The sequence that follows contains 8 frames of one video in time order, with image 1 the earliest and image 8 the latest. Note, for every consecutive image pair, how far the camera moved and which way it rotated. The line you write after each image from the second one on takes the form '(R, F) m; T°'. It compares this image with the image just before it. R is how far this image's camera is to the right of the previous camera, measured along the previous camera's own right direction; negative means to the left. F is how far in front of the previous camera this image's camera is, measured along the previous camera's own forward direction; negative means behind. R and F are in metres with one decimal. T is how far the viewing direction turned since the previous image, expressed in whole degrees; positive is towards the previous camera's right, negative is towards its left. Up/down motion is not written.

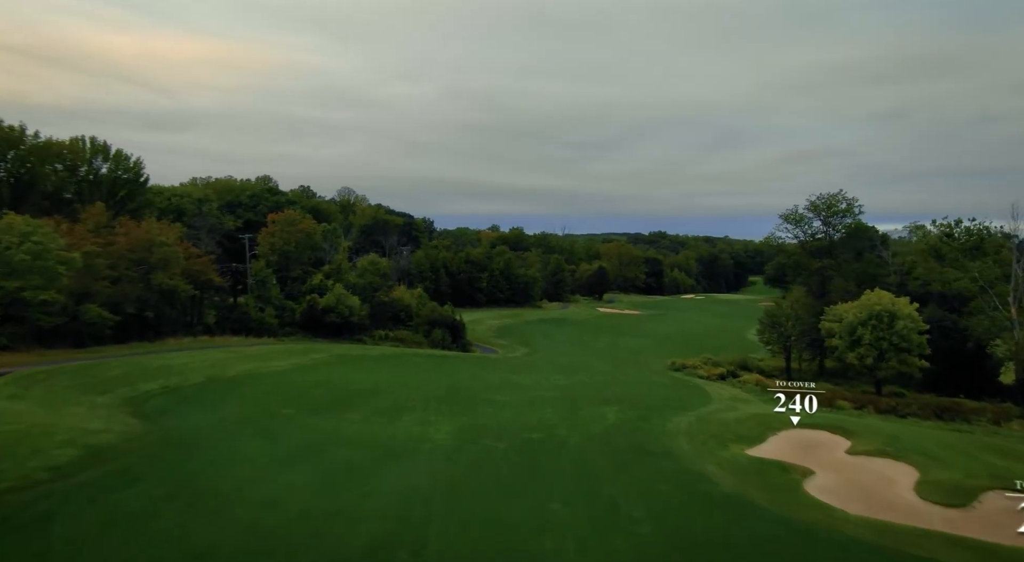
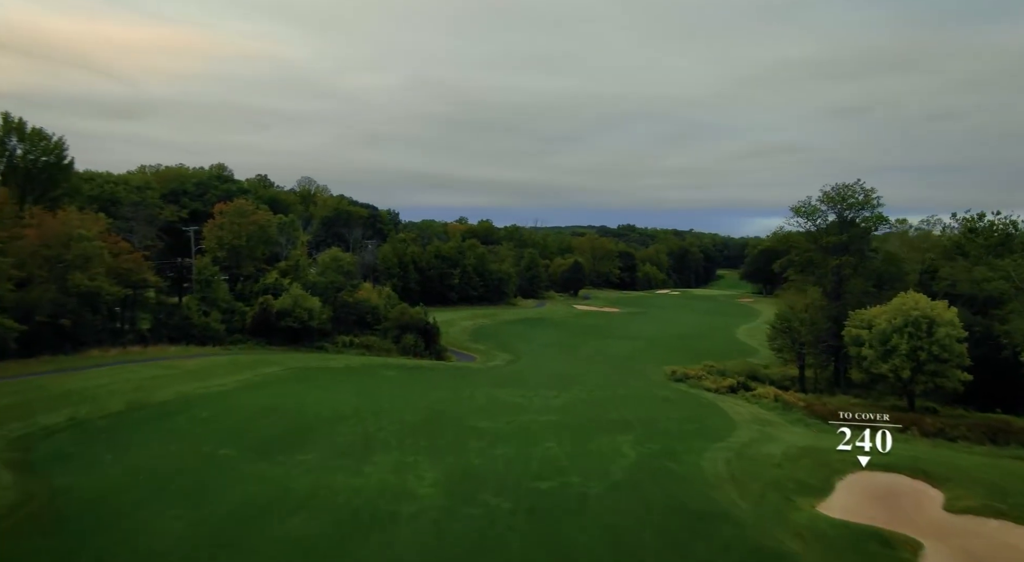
(-1.0, +5.2) m; +3°
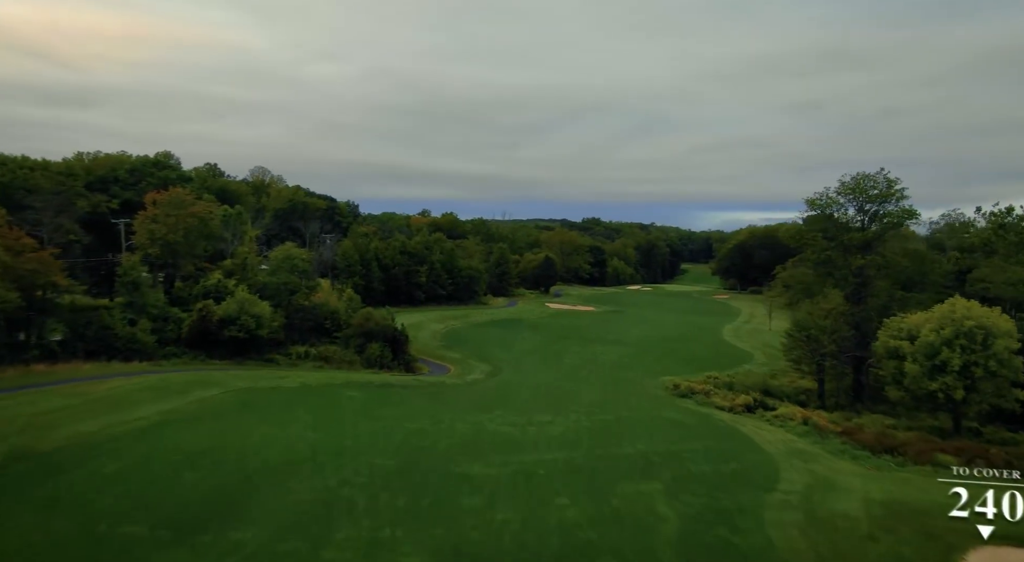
(-1.1, +5.3) m; +3°
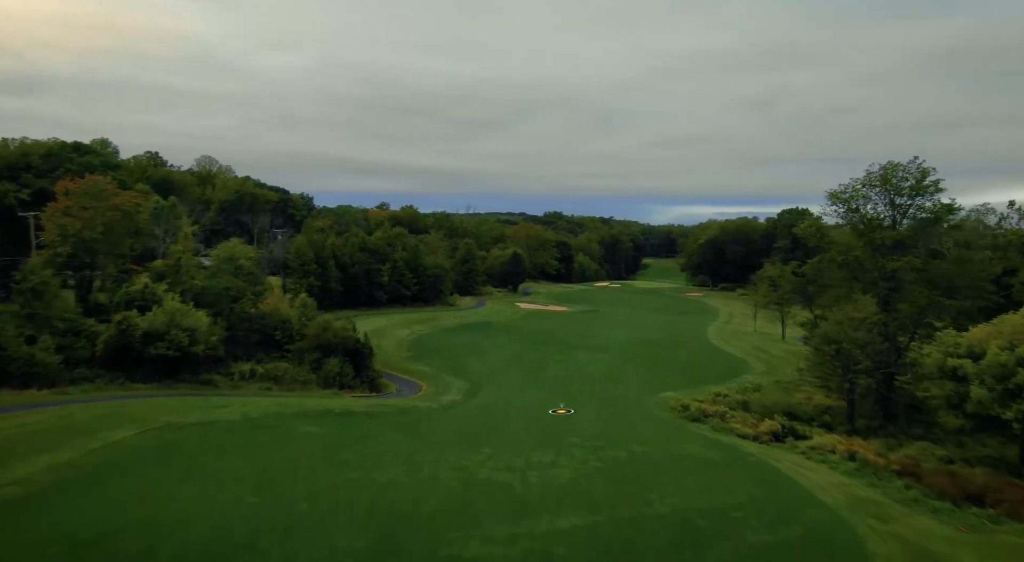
(-1.2, +5.4) m; +4°
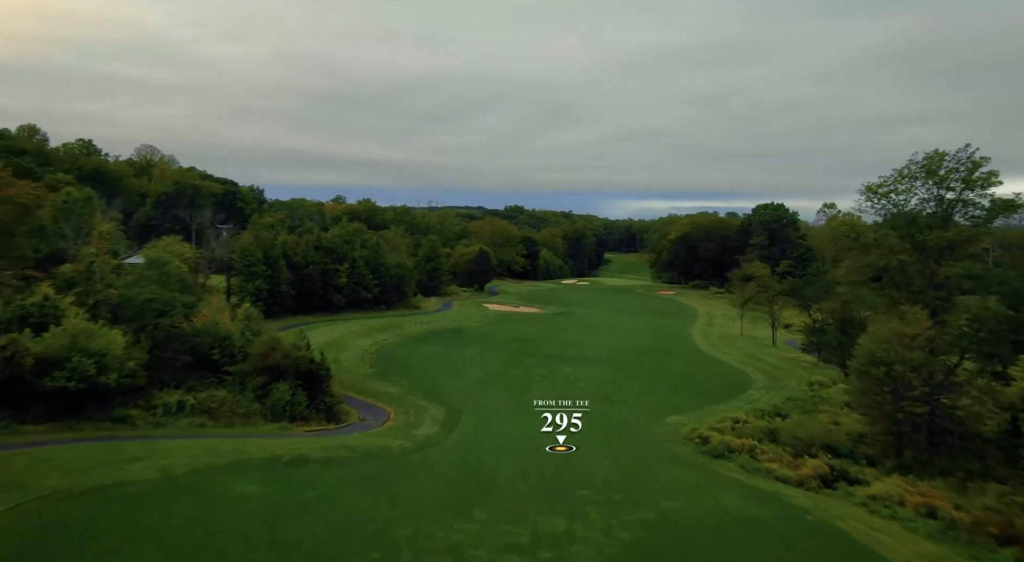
(-1.2, +5.4) m; +4°
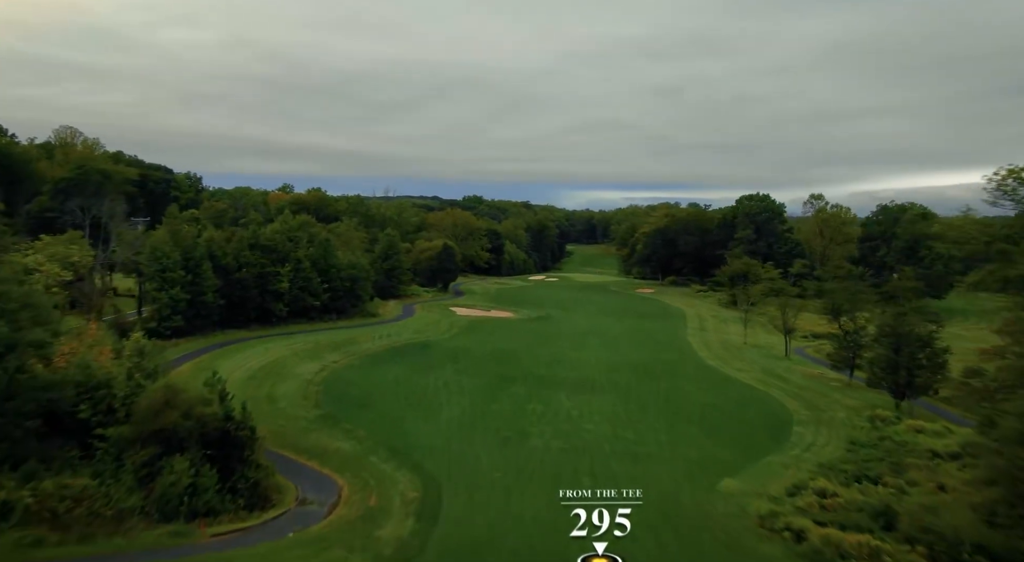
(-1.5, +8.9) m; +4°
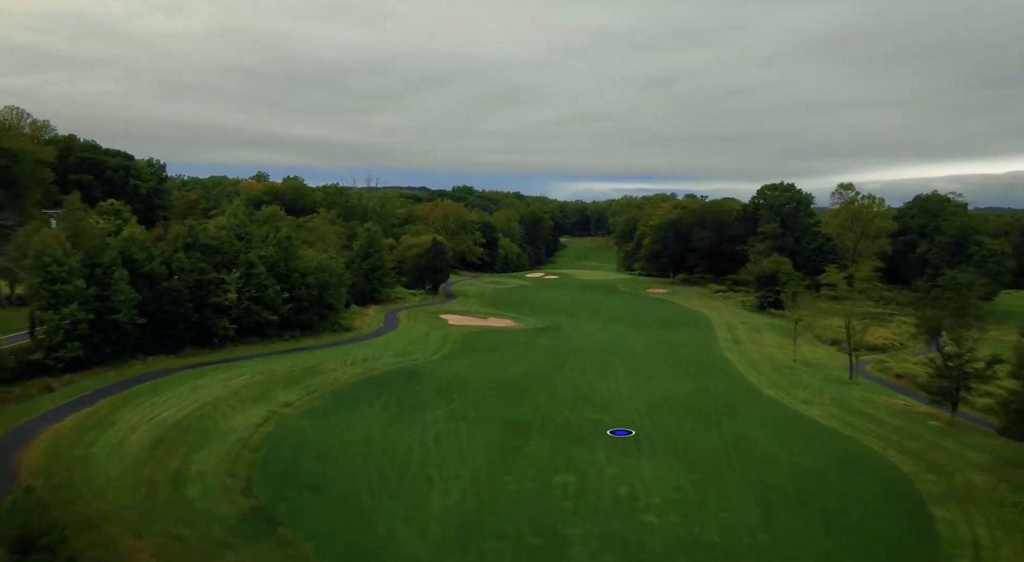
(-1.1, +9.9) m; +1°
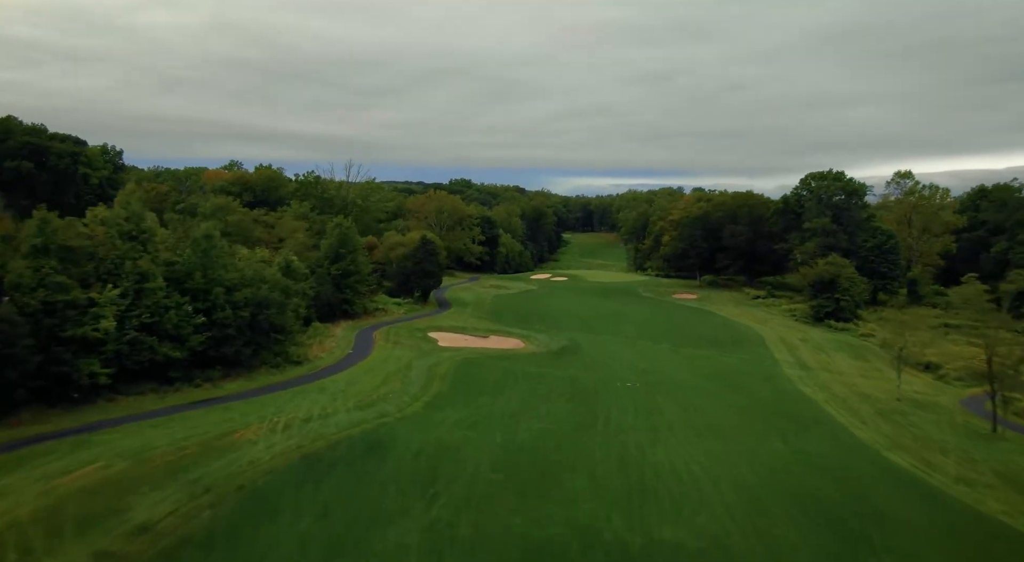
(-0.6, +12.3) m; 0°
